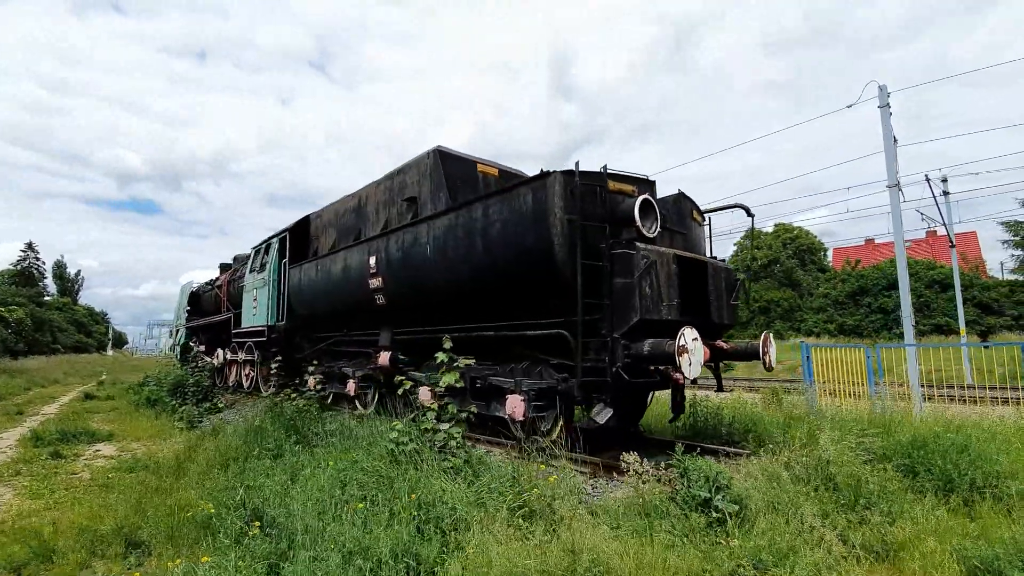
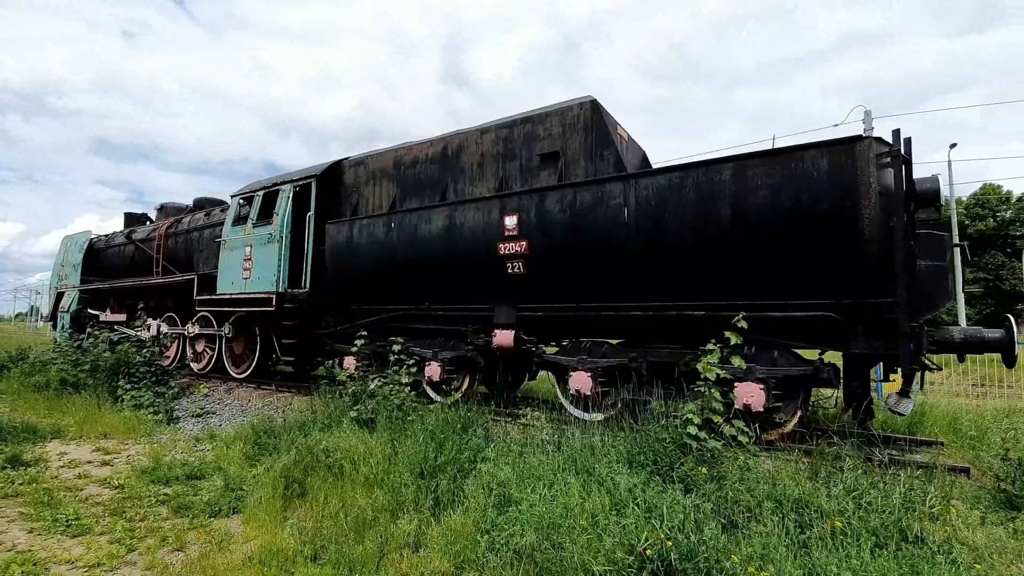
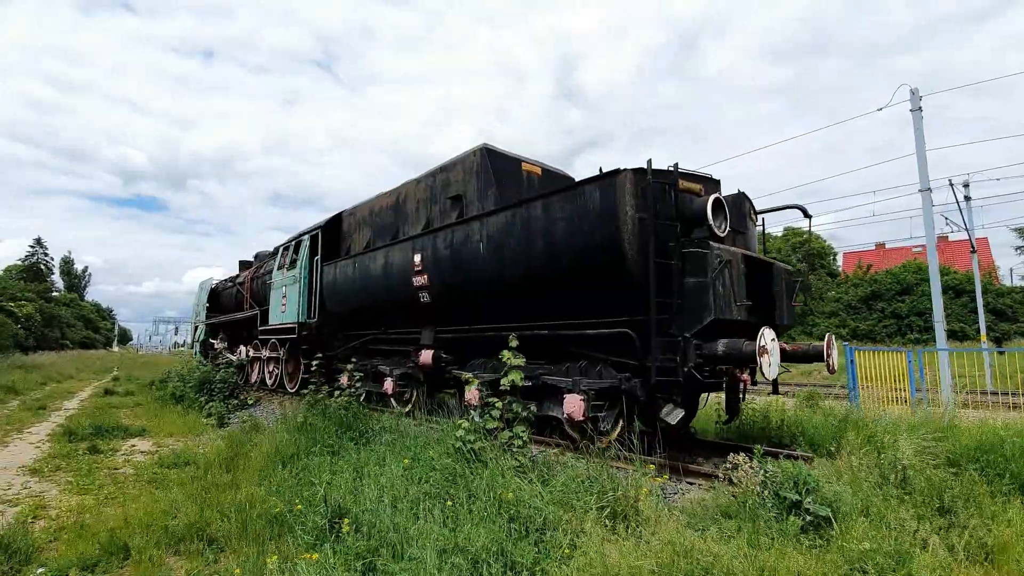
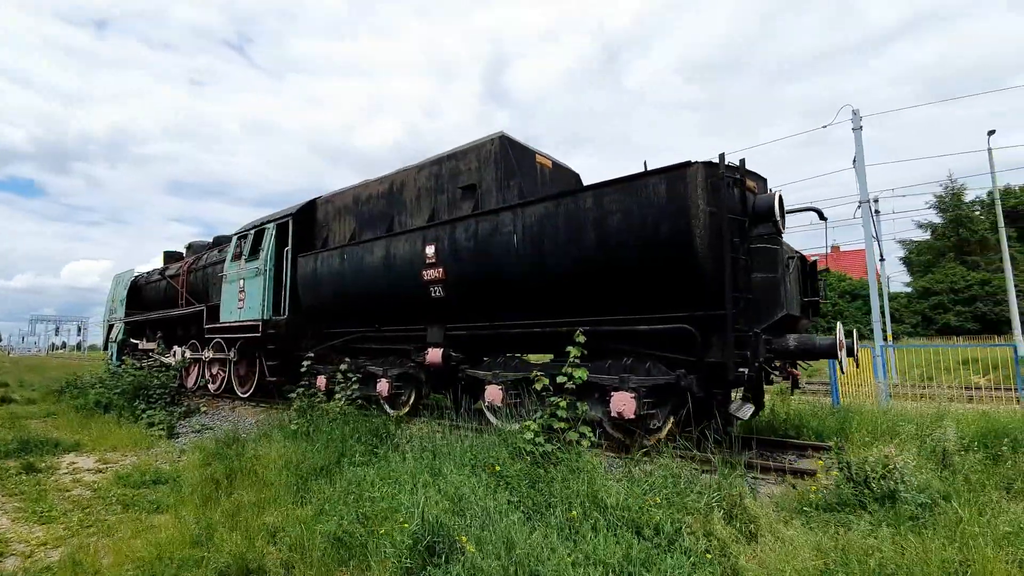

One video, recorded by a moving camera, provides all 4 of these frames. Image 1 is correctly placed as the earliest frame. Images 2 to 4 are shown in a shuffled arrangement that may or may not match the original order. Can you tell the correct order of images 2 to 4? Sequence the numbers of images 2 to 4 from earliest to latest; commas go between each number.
3, 4, 2
